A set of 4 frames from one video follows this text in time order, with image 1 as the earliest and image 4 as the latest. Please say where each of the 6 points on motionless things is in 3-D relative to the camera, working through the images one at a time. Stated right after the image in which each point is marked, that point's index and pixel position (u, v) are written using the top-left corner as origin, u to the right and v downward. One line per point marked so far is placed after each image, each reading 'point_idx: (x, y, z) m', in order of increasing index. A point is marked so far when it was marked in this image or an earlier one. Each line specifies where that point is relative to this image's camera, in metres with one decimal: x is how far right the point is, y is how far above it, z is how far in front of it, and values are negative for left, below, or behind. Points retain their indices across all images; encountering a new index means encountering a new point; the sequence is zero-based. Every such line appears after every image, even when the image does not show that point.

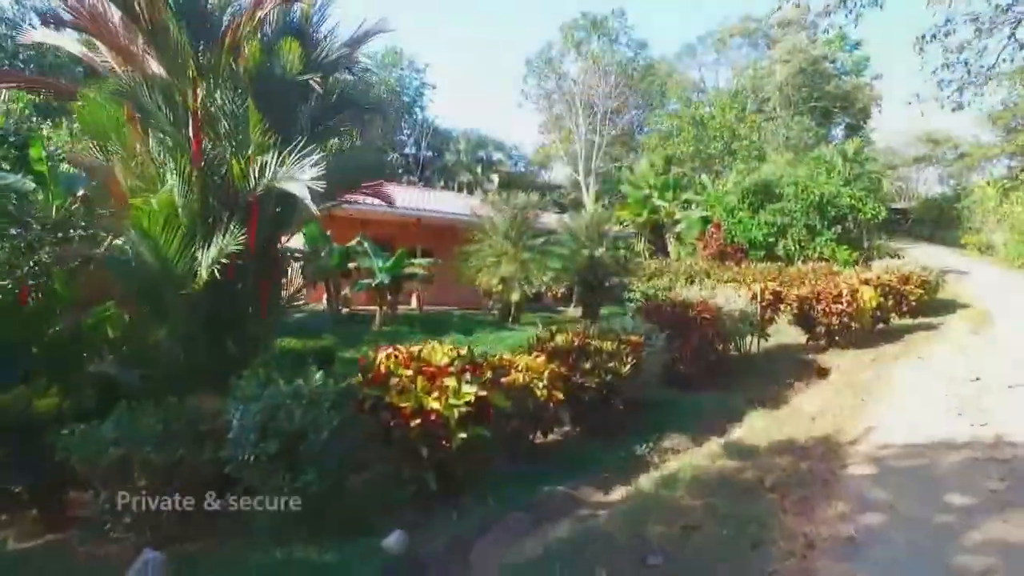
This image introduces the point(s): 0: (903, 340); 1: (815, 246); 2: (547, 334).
0: (+7.9, -1.1, +11.3) m
1: (+9.8, +1.3, +17.9) m
2: (+0.5, -0.6, +7.1) m
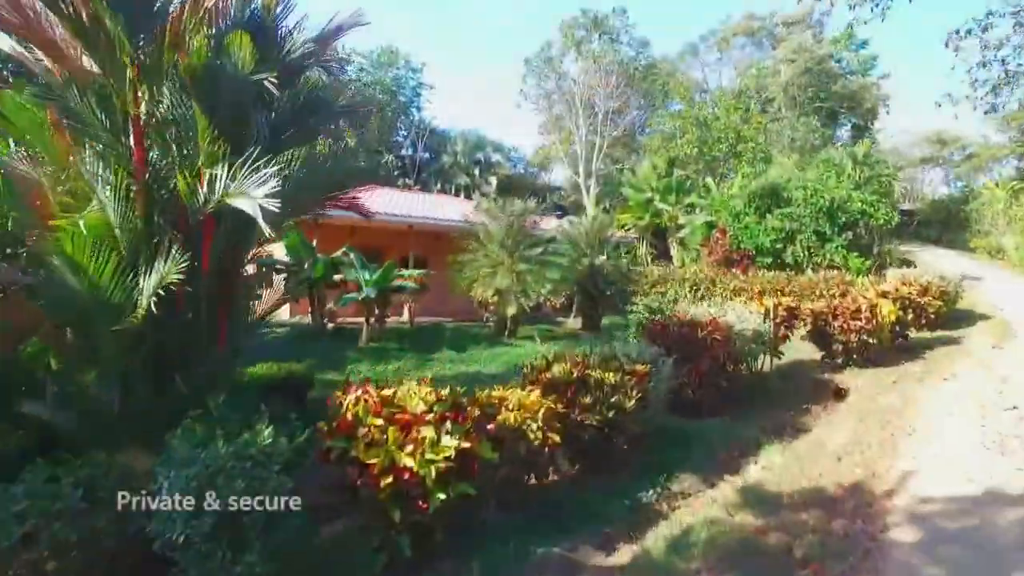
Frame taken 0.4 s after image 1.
0: (+7.8, -1.3, +10.6) m
1: (+9.7, +1.1, +17.2) m
2: (+0.4, -0.8, +6.4) m
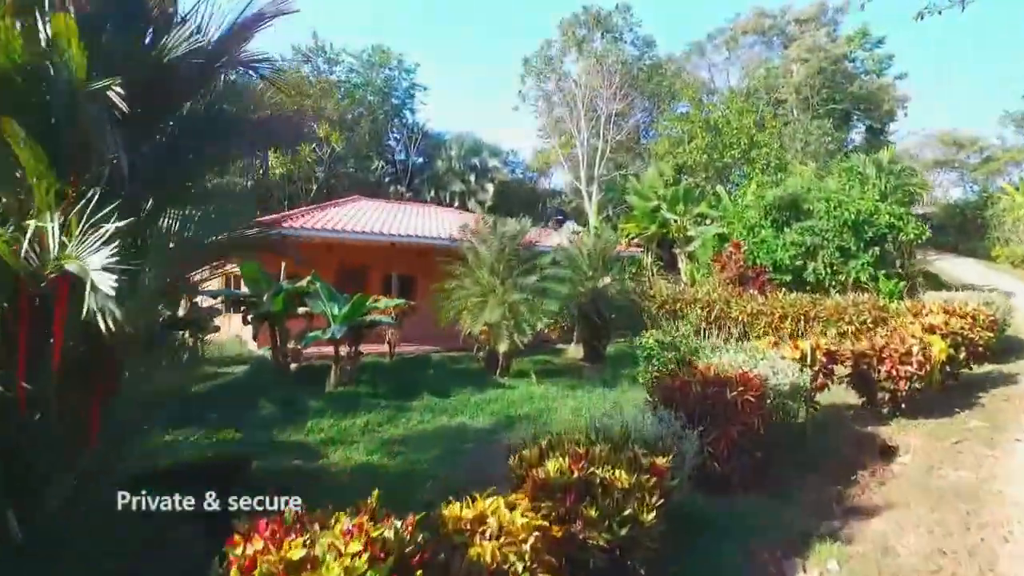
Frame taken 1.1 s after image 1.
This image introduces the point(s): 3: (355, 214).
0: (+7.7, -1.9, +9.1) m
1: (+9.5, +0.5, +15.7) m
2: (+0.2, -1.4, +4.9) m
3: (-4.0, +1.9, +14.4) m
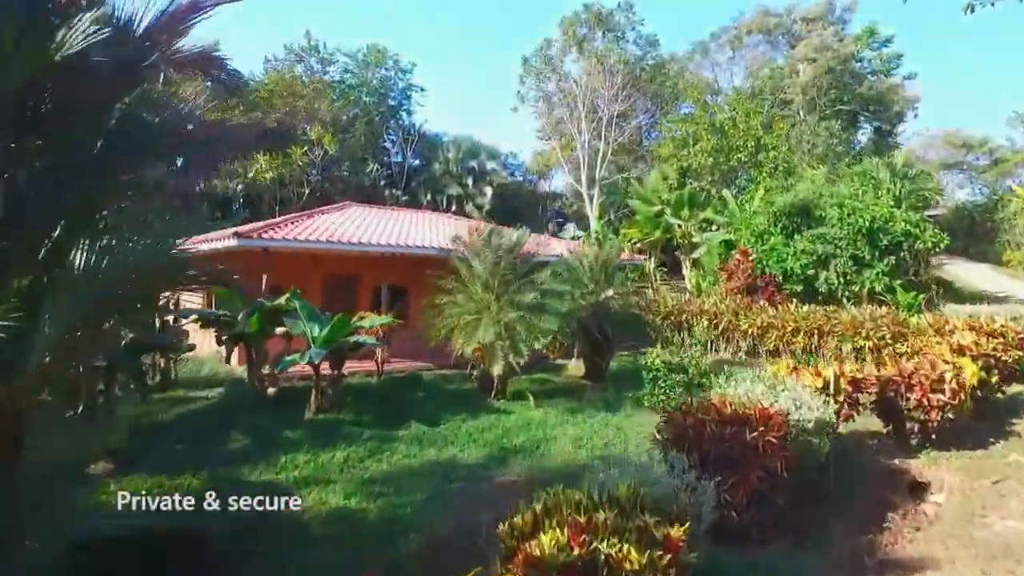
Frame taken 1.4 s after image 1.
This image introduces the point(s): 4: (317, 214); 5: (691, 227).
0: (+7.6, -2.2, +8.4) m
1: (+9.5, +0.2, +15.0) m
2: (+0.1, -1.7, +4.2) m
3: (-4.1, +1.6, +13.7) m
4: (-4.8, +1.8, +13.8) m
5: (+6.2, +2.1, +19.2) m
